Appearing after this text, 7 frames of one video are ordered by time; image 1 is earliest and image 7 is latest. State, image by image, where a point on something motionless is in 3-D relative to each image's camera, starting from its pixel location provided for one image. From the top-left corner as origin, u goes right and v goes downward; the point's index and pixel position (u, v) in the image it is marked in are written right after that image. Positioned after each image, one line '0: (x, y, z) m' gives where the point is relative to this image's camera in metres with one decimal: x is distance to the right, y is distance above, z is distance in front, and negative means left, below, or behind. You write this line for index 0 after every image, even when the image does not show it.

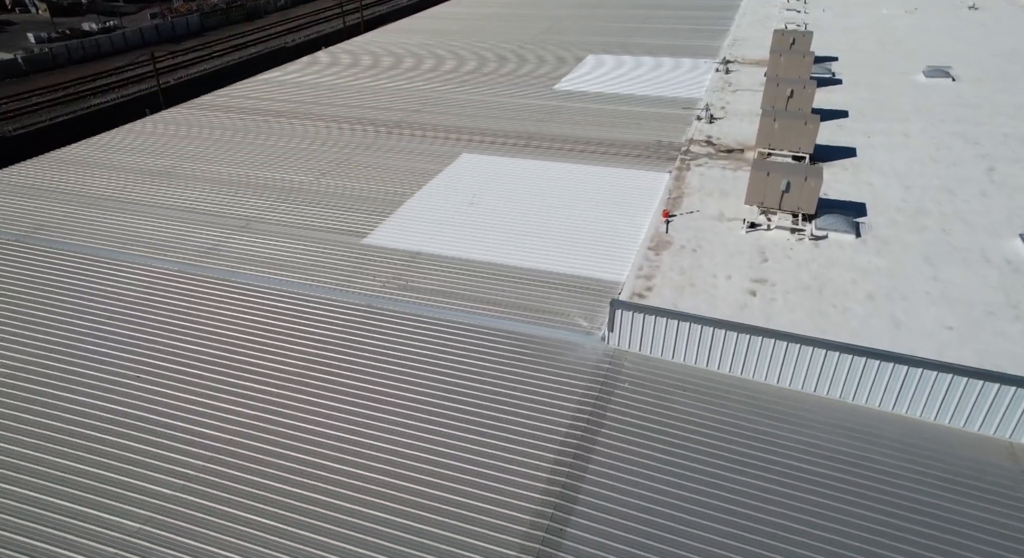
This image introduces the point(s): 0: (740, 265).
0: (+4.3, +0.2, +13.5) m
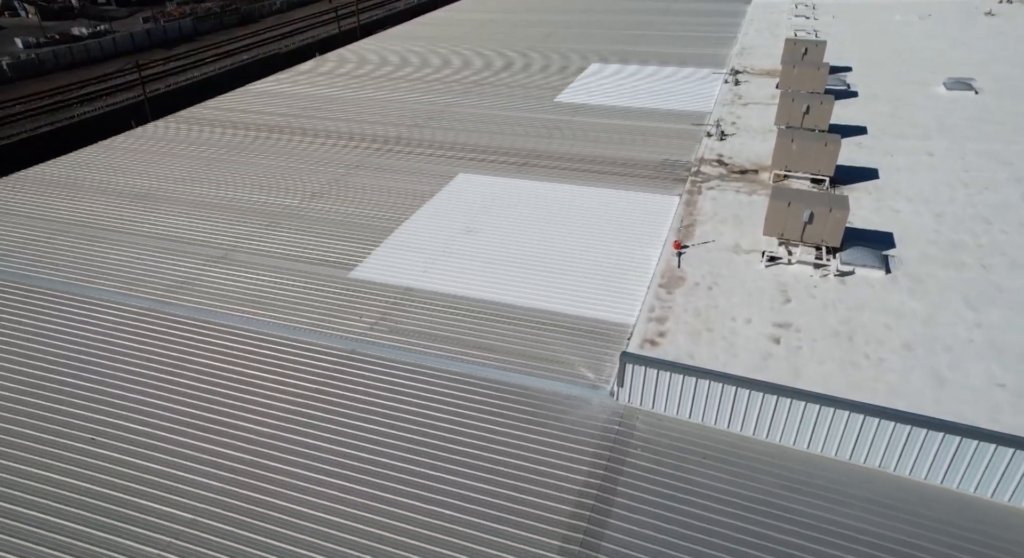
0: (+4.3, -0.5, +12.3) m
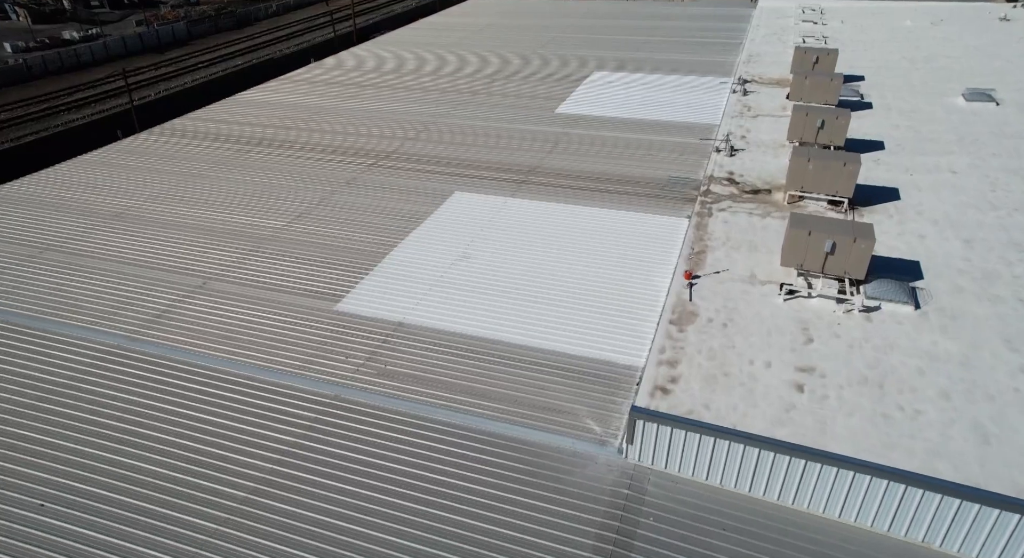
0: (+4.3, -1.1, +11.3) m
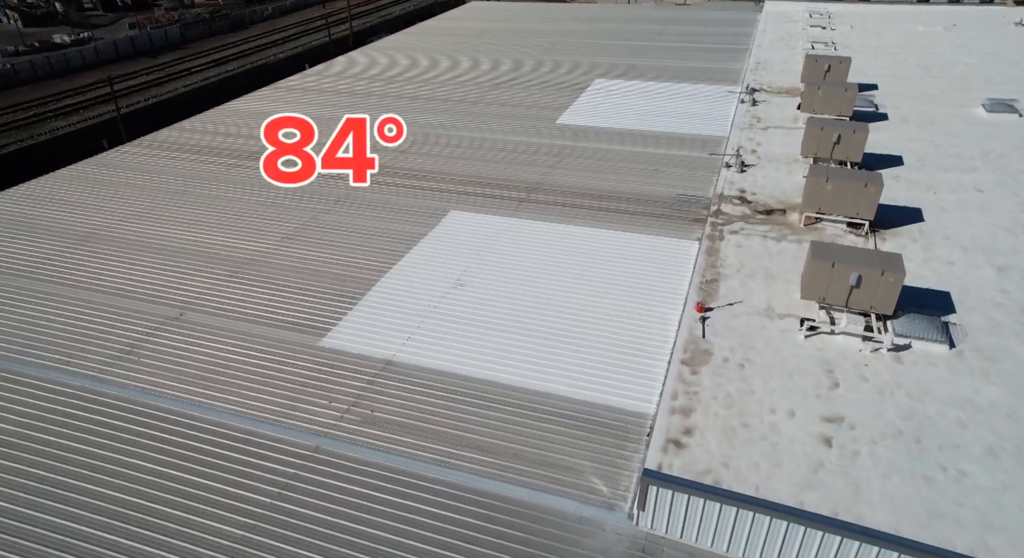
0: (+4.3, -1.7, +10.3) m
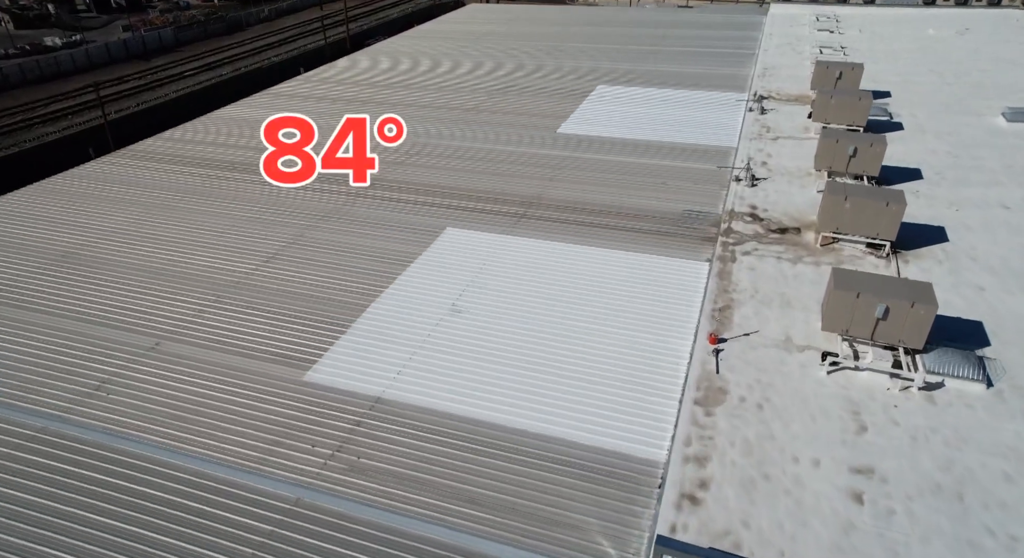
0: (+4.2, -2.1, +9.5) m
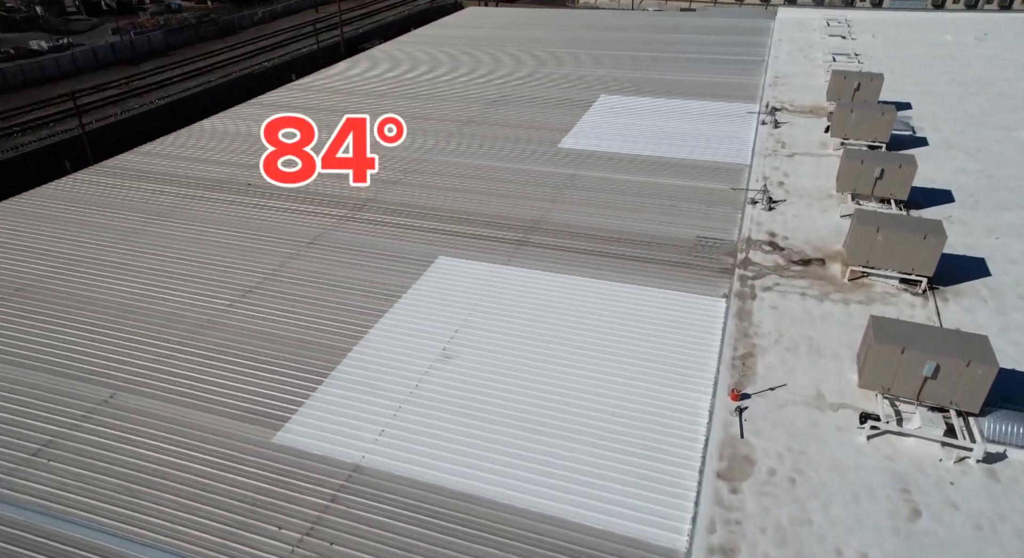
0: (+4.2, -2.8, +8.2) m
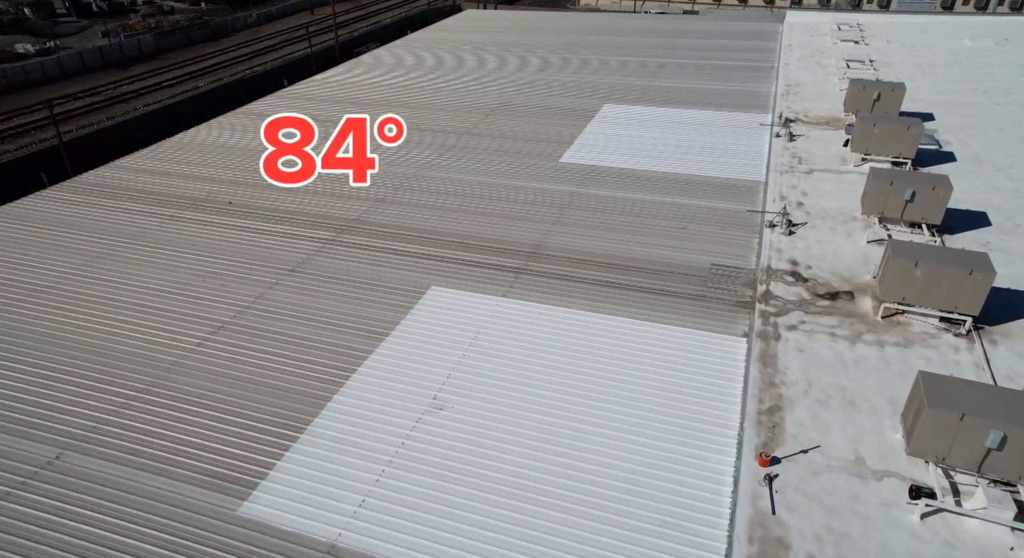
0: (+4.2, -3.5, +6.9) m
